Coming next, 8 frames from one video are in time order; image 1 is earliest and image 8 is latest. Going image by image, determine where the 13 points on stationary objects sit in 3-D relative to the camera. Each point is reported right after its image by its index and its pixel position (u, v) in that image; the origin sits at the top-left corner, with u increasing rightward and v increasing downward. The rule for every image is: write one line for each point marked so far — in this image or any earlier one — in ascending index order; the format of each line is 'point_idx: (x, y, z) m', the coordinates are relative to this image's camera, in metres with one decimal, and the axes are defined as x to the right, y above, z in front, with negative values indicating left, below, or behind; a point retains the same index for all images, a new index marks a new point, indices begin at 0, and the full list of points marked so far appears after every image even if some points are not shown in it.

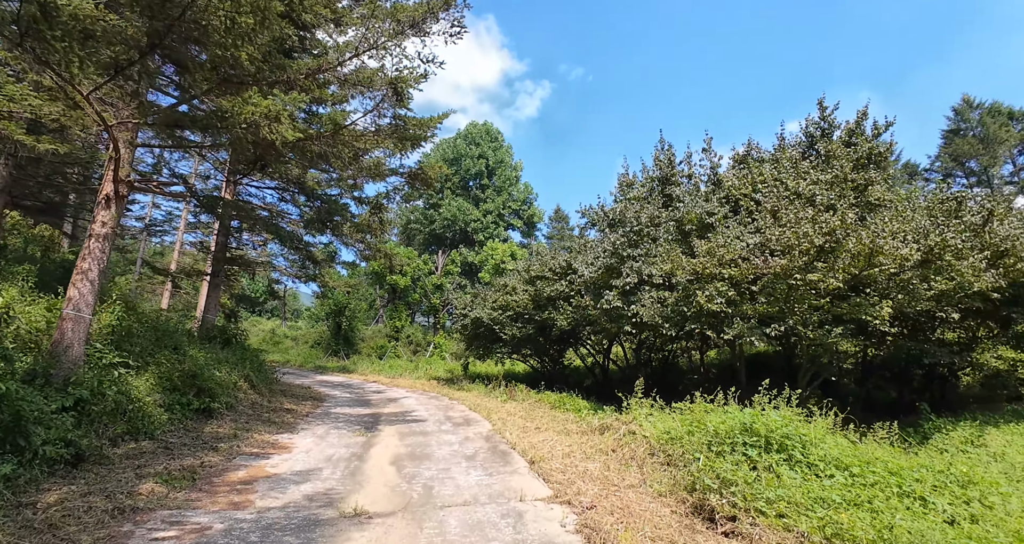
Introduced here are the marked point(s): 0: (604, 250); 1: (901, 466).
0: (+1.7, +0.5, +10.1) m
1: (+3.8, -1.9, +5.3) m
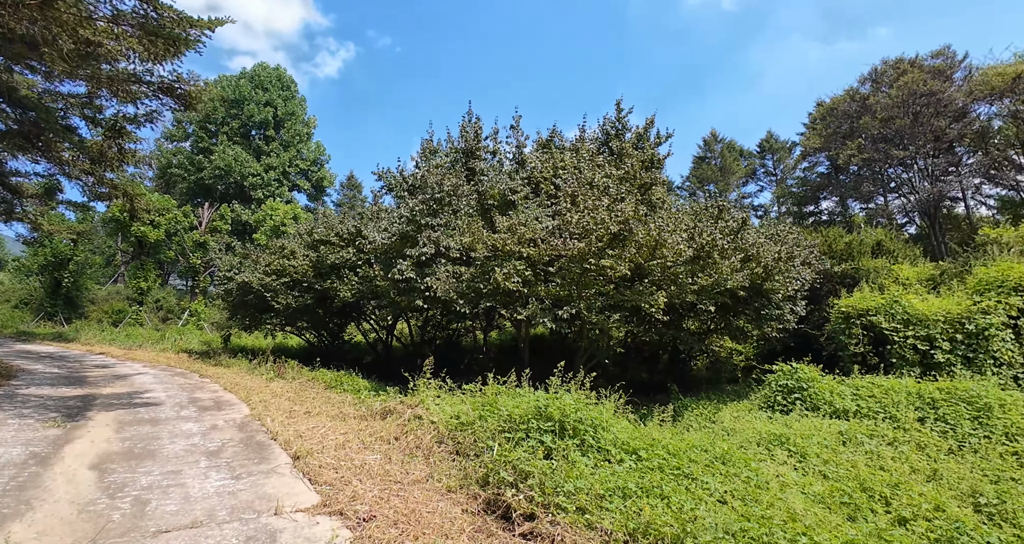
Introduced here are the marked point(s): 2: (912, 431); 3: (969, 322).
0: (-1.8, +1.0, +9.1) m
1: (+1.7, -1.8, +5.5) m
2: (+5.7, -2.3, +7.8) m
3: (+7.9, -0.9, +9.4) m
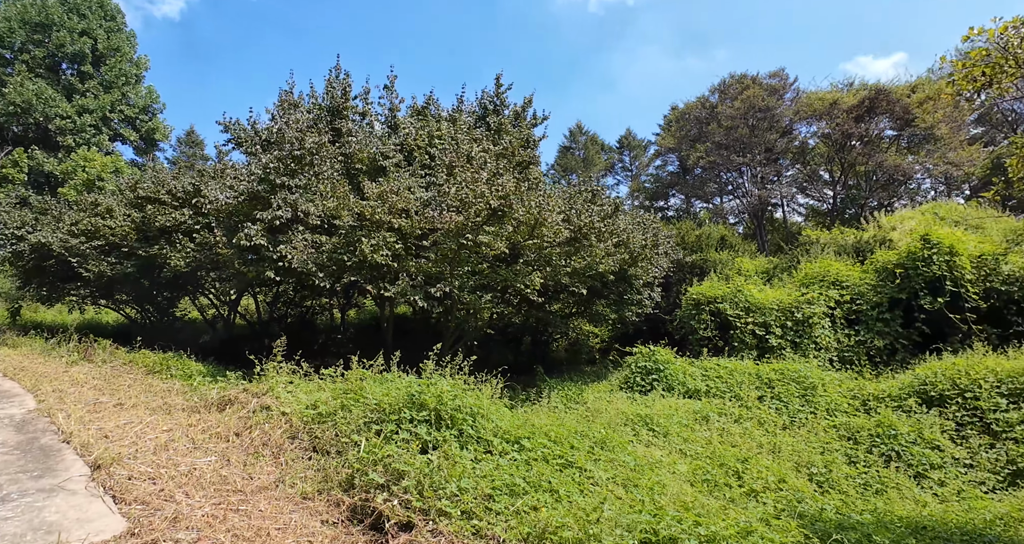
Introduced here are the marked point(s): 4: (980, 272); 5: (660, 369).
0: (-3.7, +1.5, +7.8) m
1: (+0.5, -1.6, +5.3) m
2: (+3.8, -2.1, +8.5) m
3: (+5.5, -0.7, +10.6) m
4: (+8.8, 0.0, +10.2) m
5: (+2.7, -1.8, +9.9) m
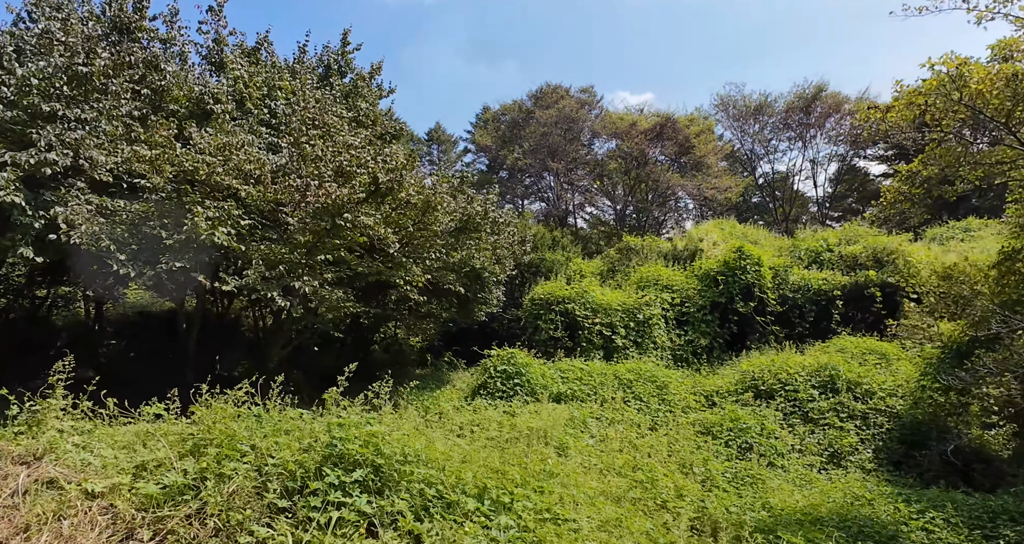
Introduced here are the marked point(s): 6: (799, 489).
0: (-4.8, +1.7, +5.0) m
1: (-0.1, -1.5, +4.2) m
2: (+1.7, -2.2, +8.5) m
3: (+2.6, -0.8, +11.1) m
4: (+5.8, -0.2, +12.0) m
5: (+0.2, -1.7, +9.4) m
6: (+3.7, -2.8, +7.0) m
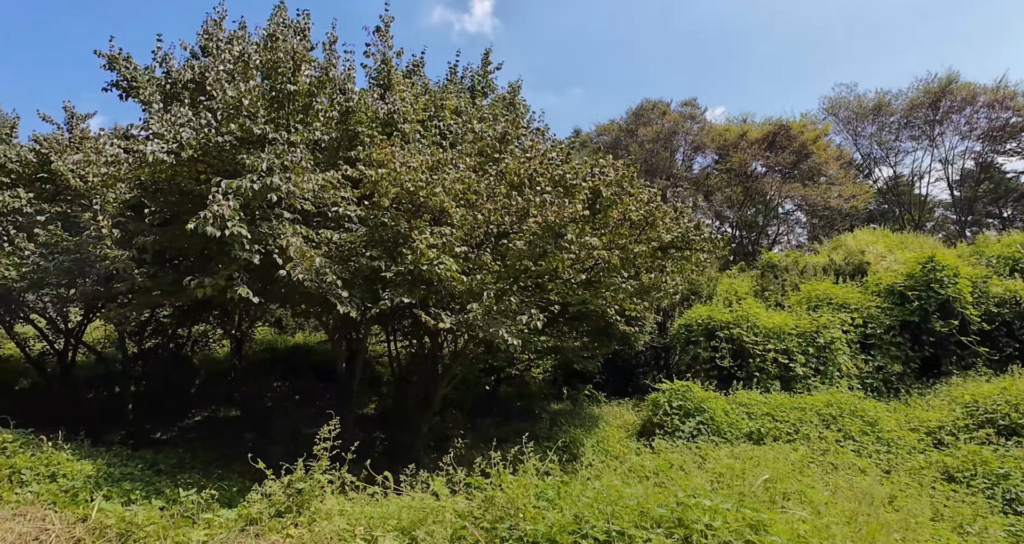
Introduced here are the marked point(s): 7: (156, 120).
0: (-2.7, +1.3, +4.6) m
1: (+1.9, -1.6, +3.1) m
2: (+4.3, -2.4, +7.2) m
3: (+5.4, -1.1, +9.6) m
4: (+8.7, -0.4, +10.2) m
5: (+2.9, -2.1, +8.2) m
6: (+6.1, -2.9, +5.4) m
7: (-2.7, +1.2, +4.2) m
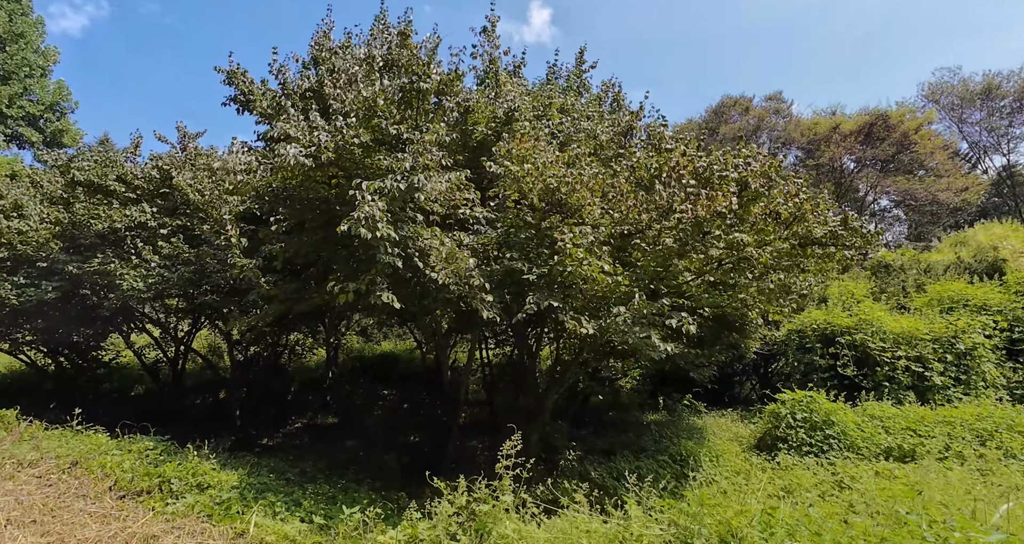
0: (-1.6, +1.3, +4.6) m
1: (+2.9, -1.6, +2.6) m
2: (+5.7, -2.4, +6.3) m
3: (+7.0, -1.1, +8.7) m
4: (+10.3, -0.3, +8.9) m
5: (+4.4, -2.1, +7.5) m
6: (+7.3, -2.8, +4.3) m
7: (-1.7, +1.1, +4.1) m
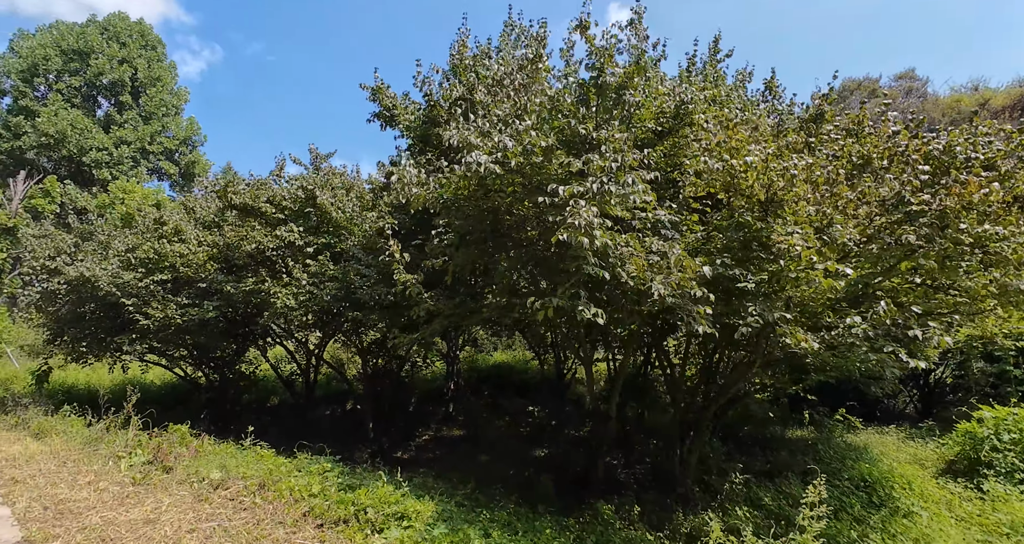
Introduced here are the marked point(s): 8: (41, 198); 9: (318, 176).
0: (-0.2, +1.2, +4.4) m
1: (+4.1, -1.5, +1.7) m
2: (+7.4, -2.2, +4.9) m
3: (+9.0, -1.0, +7.1) m
4: (+12.3, -0.1, +6.9) m
5: (+6.3, -2.0, +6.3) m
6: (+8.7, -2.6, +2.7) m
7: (-0.3, +1.0, +3.9) m
8: (-16.3, +2.1, +17.5) m
9: (-2.8, +1.4, +7.8) m
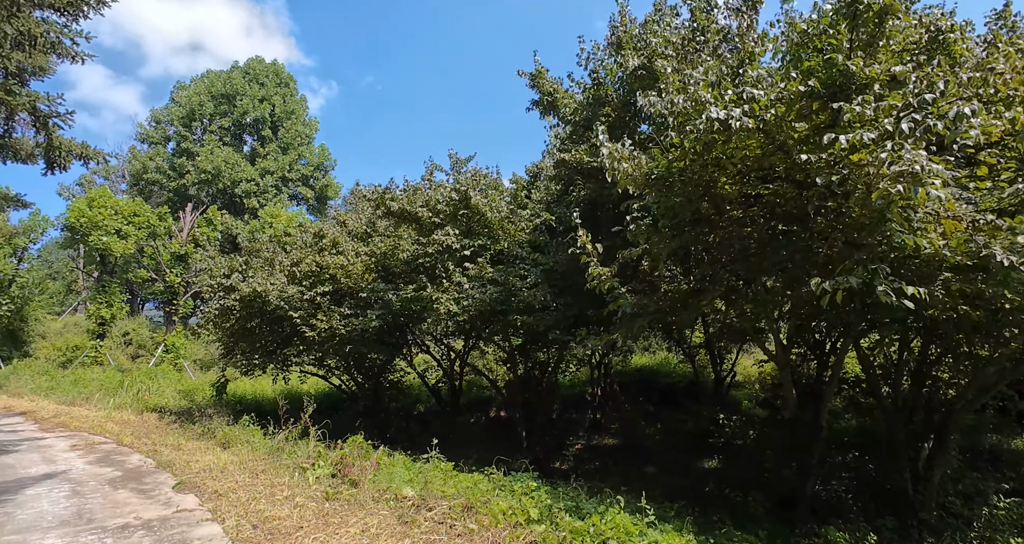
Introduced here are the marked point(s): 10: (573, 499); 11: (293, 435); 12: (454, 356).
0: (+1.3, +1.3, +3.7) m
1: (+5.1, -1.2, +0.3) m
2: (+9.0, -1.7, +2.8) m
3: (+10.9, -0.4, +4.7) m
4: (+14.1, +0.7, +3.8) m
5: (+8.1, -1.6, +4.4) m
6: (+9.9, -2.0, +0.4) m
7: (+1.1, +1.1, +3.3) m
8: (-12.1, +1.2, +19.7) m
9: (-0.6, +1.3, +7.6) m
10: (+0.4, -1.7, +4.2) m
11: (-3.1, -2.4, +6.8) m
12: (-1.1, -1.6, +10.6) m
